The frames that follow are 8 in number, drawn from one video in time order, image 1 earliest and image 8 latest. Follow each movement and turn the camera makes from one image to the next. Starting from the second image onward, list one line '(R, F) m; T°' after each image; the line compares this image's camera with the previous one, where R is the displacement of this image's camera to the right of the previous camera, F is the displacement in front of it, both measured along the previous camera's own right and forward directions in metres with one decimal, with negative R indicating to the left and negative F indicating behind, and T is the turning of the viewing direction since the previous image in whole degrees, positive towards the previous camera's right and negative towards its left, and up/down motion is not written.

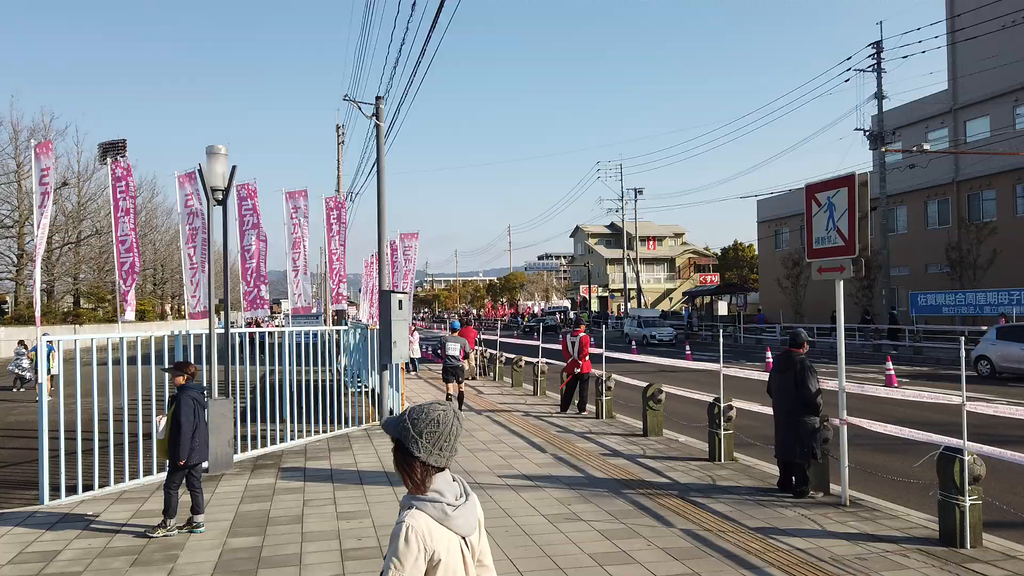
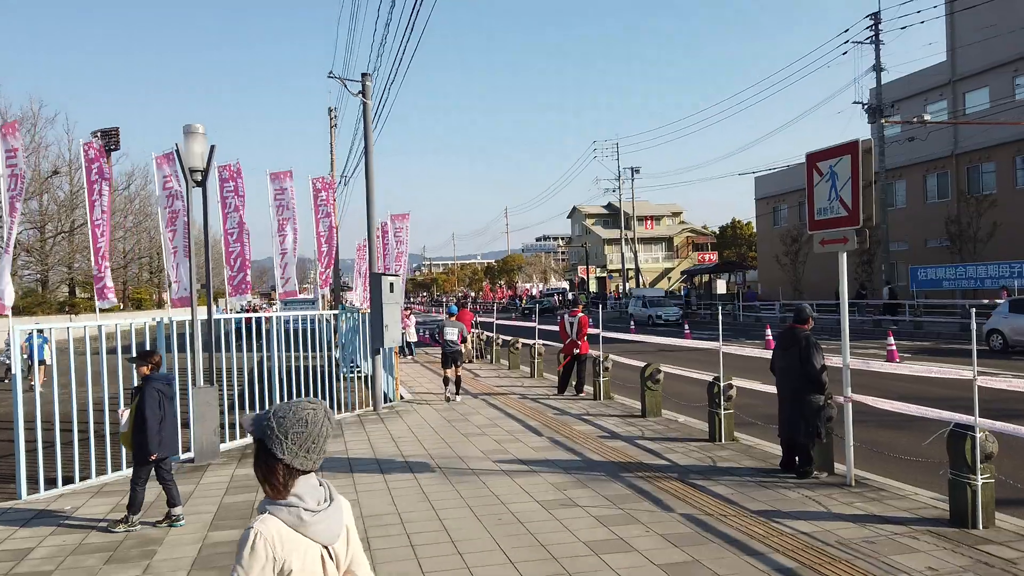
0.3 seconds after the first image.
(+0.1, +0.3) m; 0°
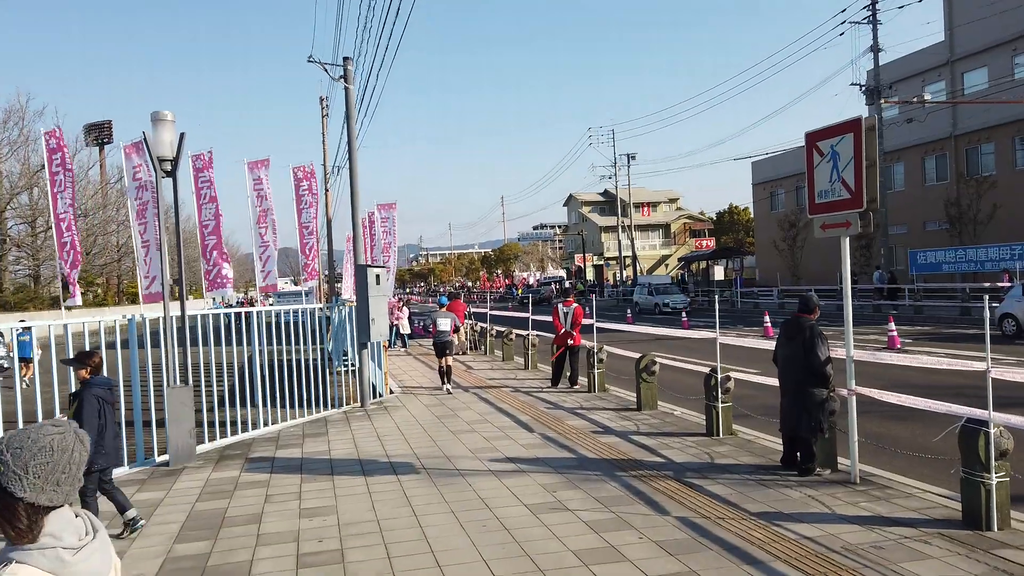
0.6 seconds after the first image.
(+0.1, +0.4) m; 0°
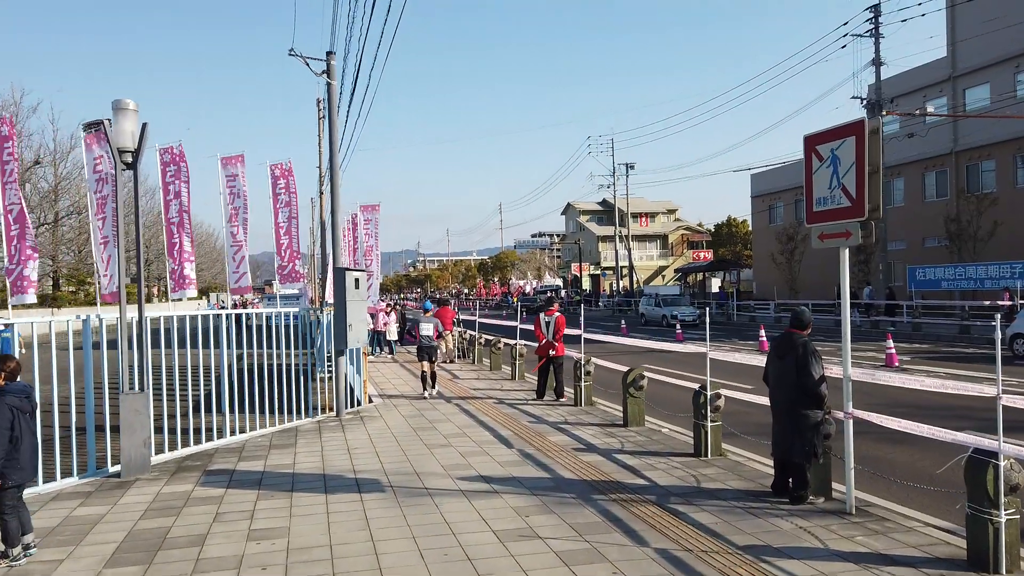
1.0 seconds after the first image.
(+0.2, +0.5) m; 0°
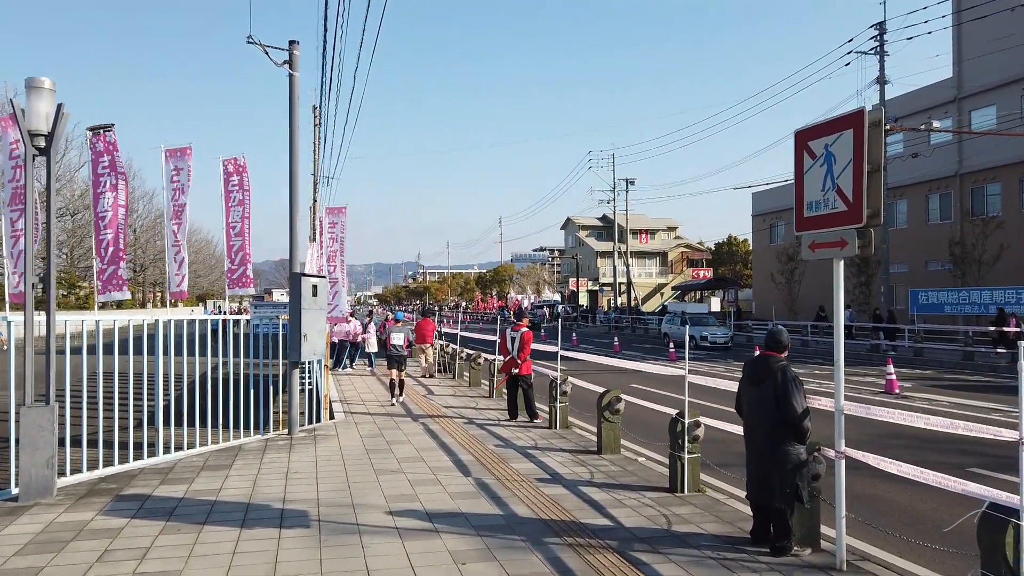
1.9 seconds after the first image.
(+0.4, +0.8) m; 0°
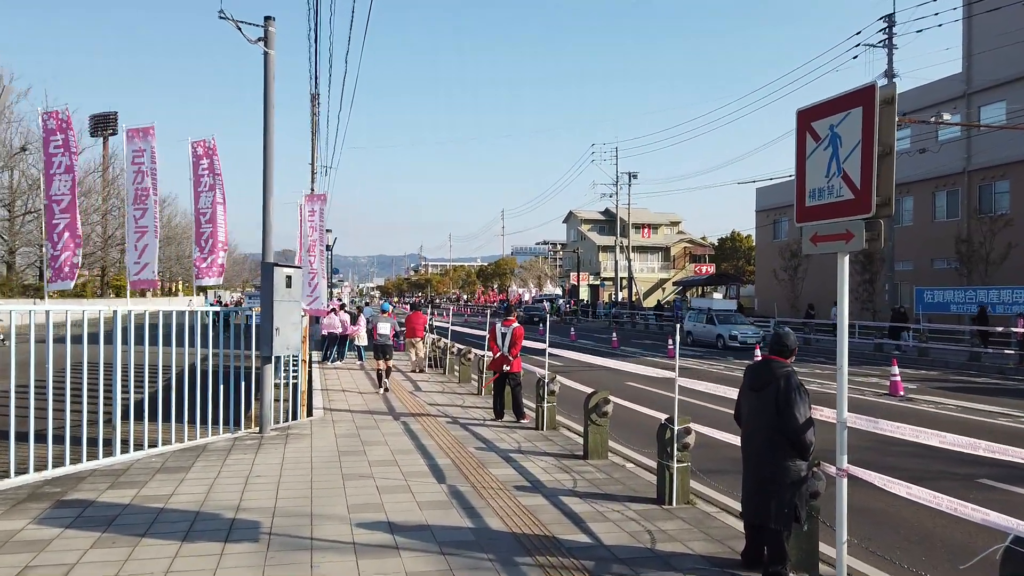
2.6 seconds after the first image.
(+0.2, +0.5) m; 0°
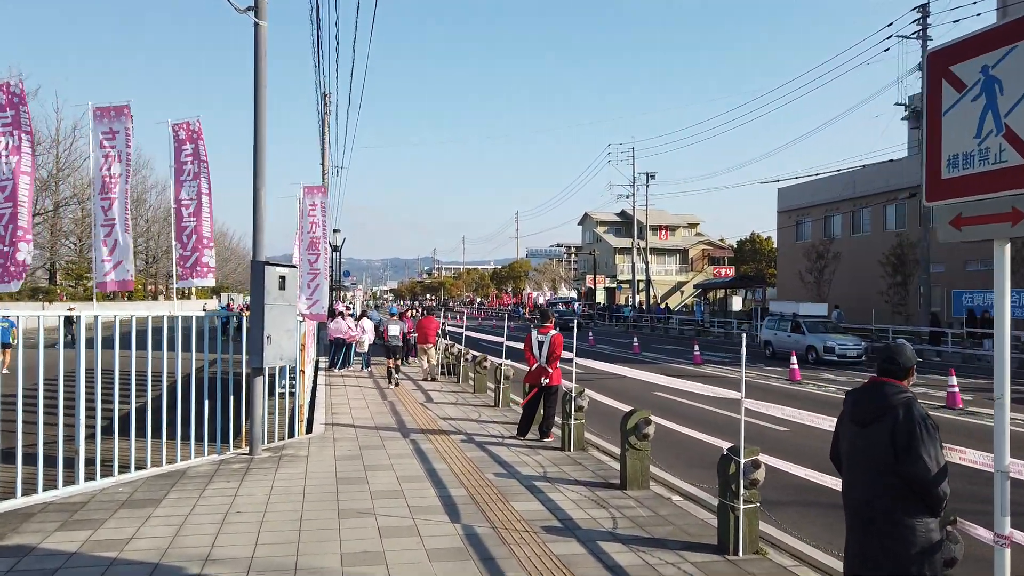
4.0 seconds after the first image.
(-0.1, +1.2) m; -1°
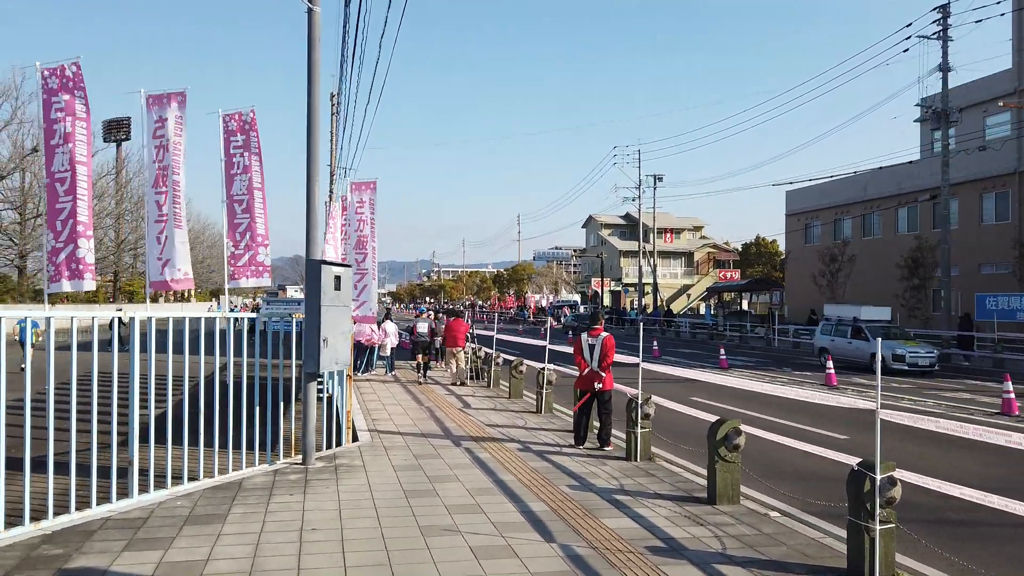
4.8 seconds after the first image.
(-0.8, +0.5) m; 0°
